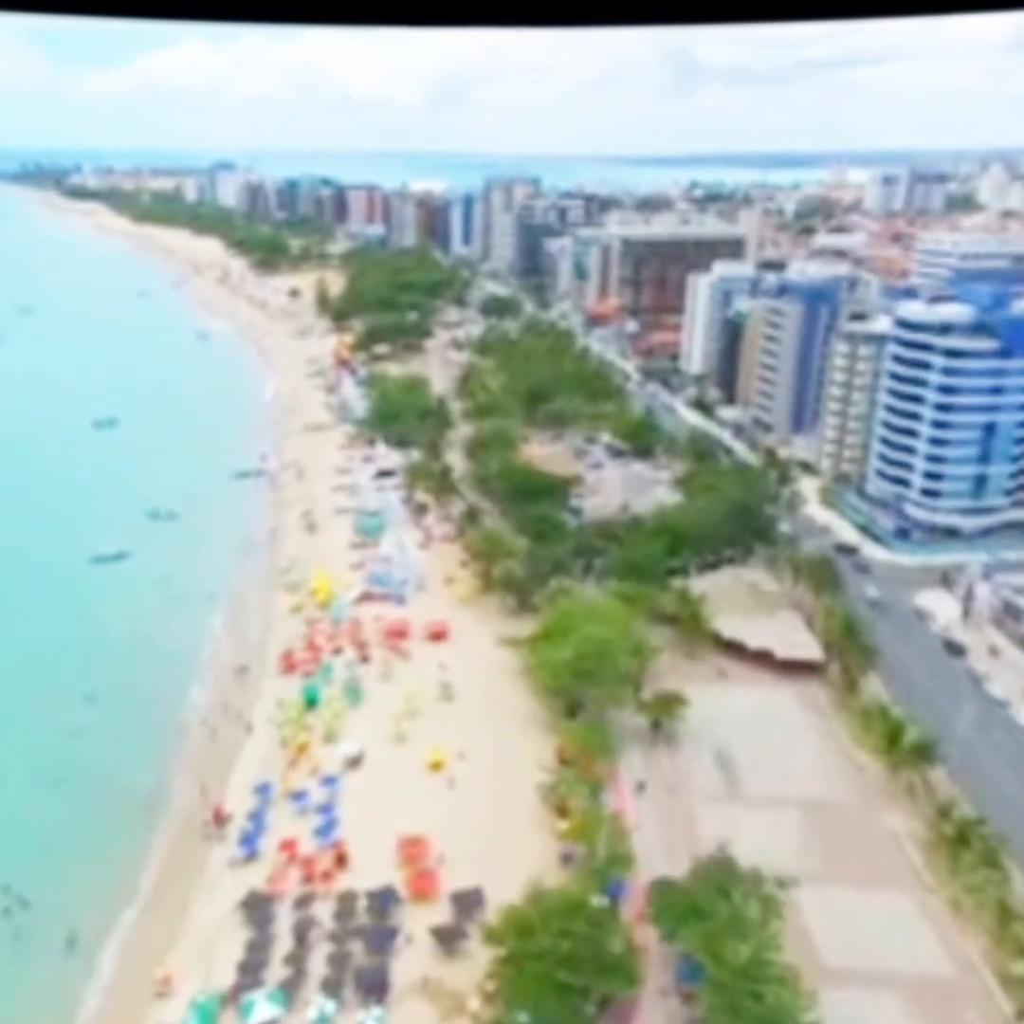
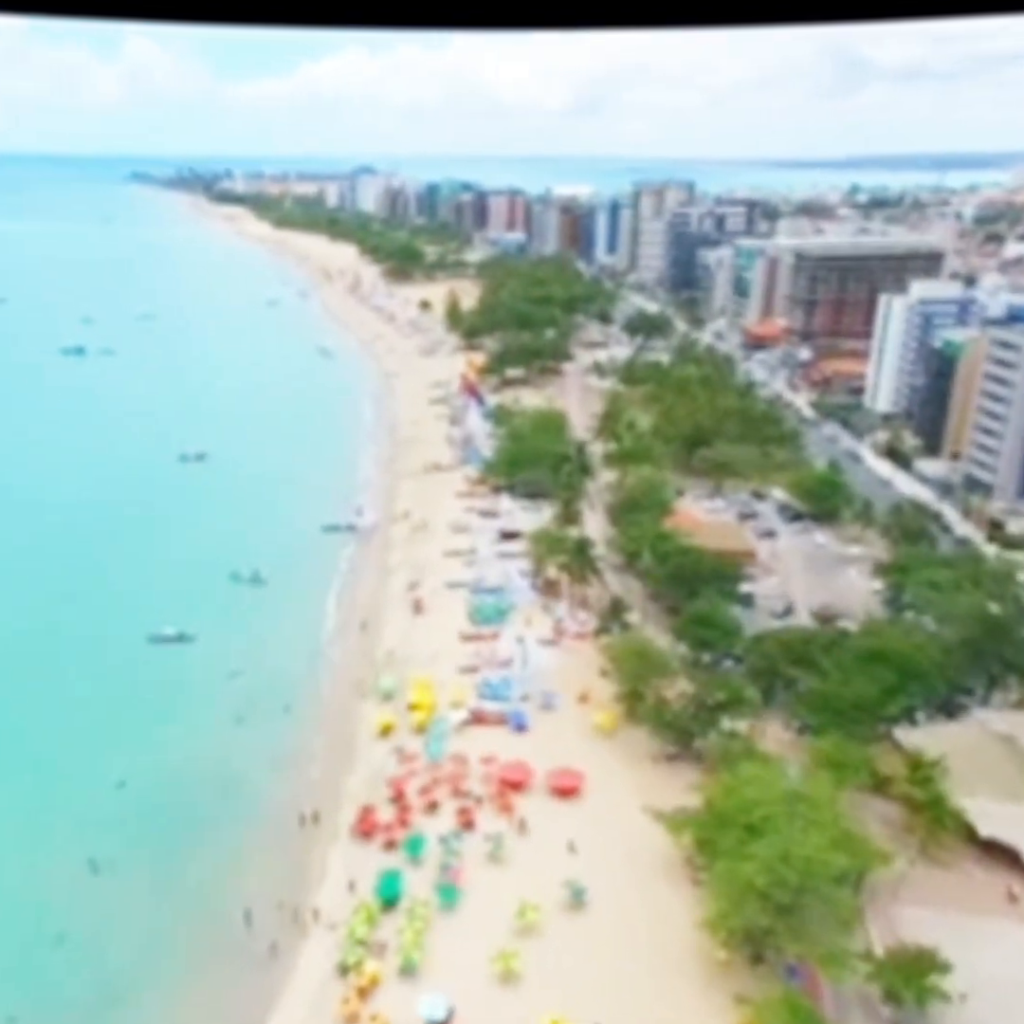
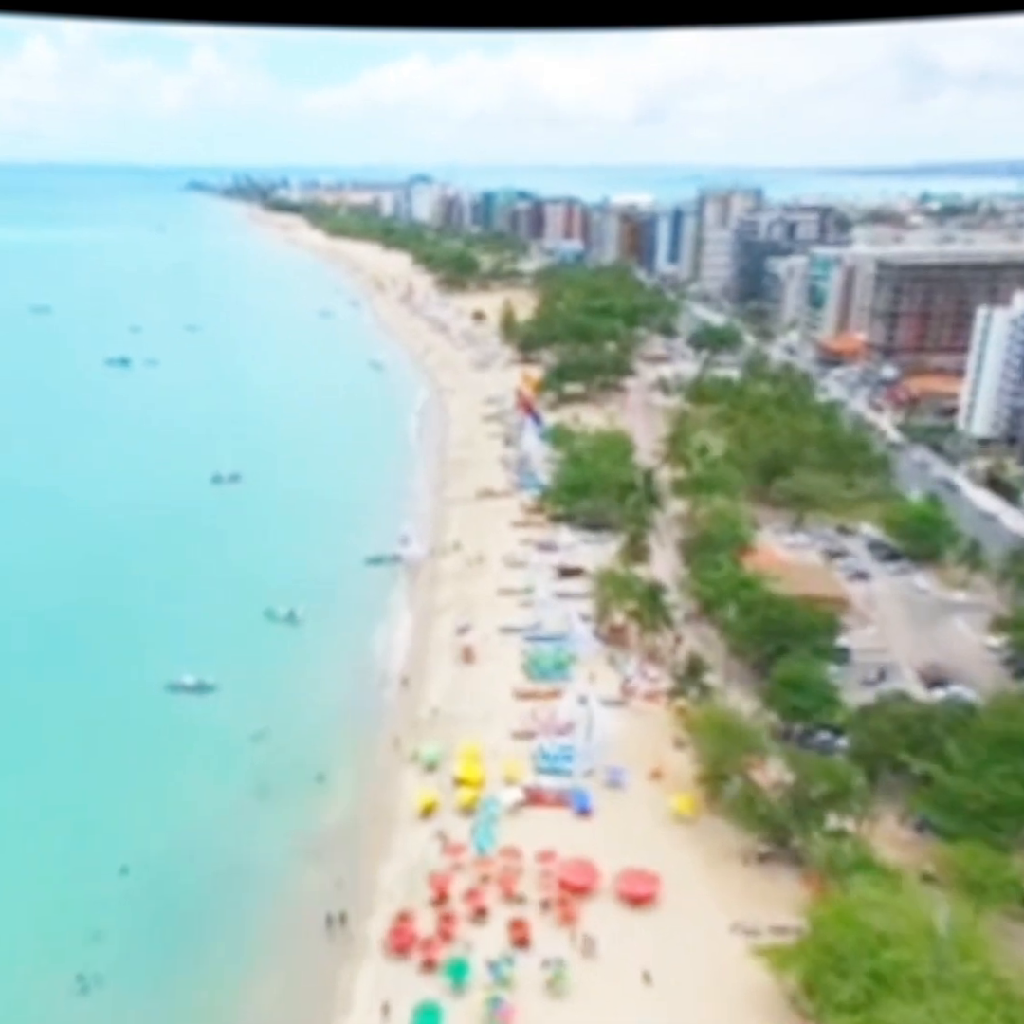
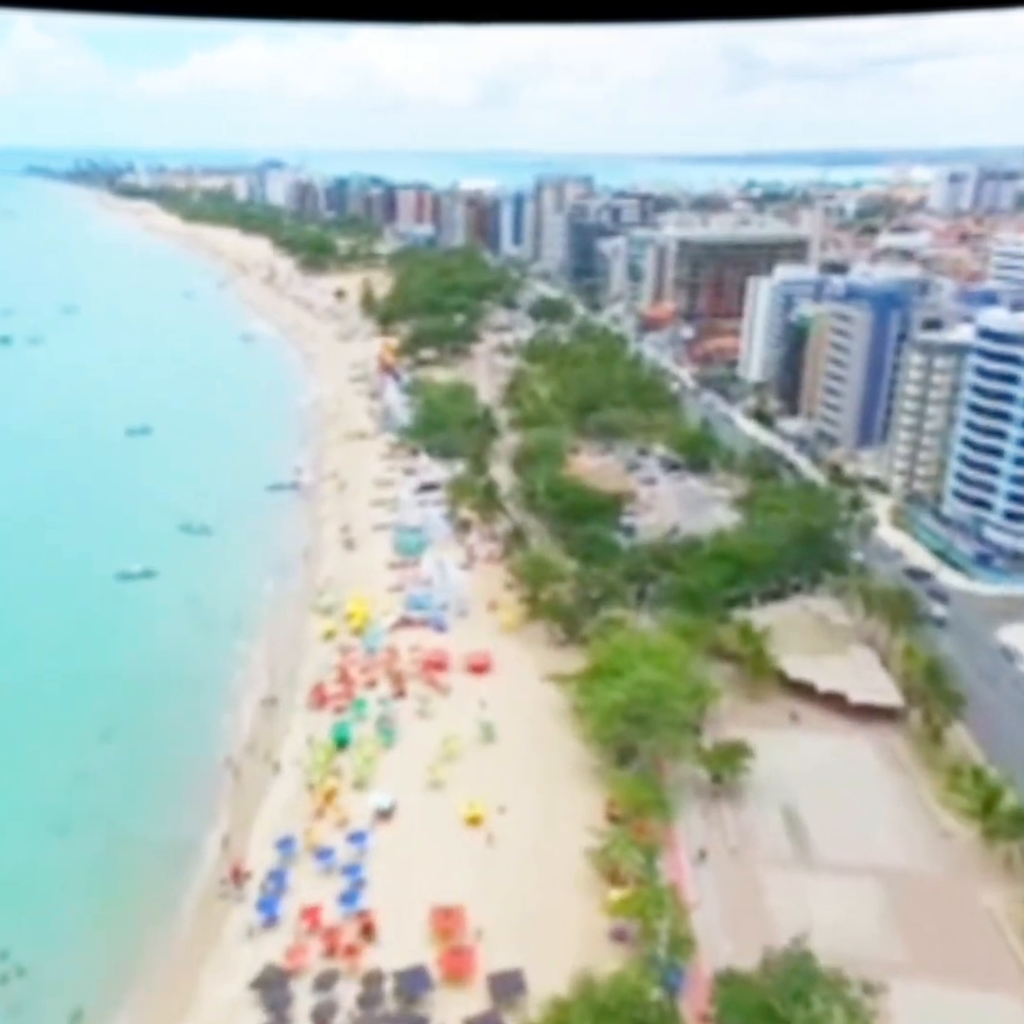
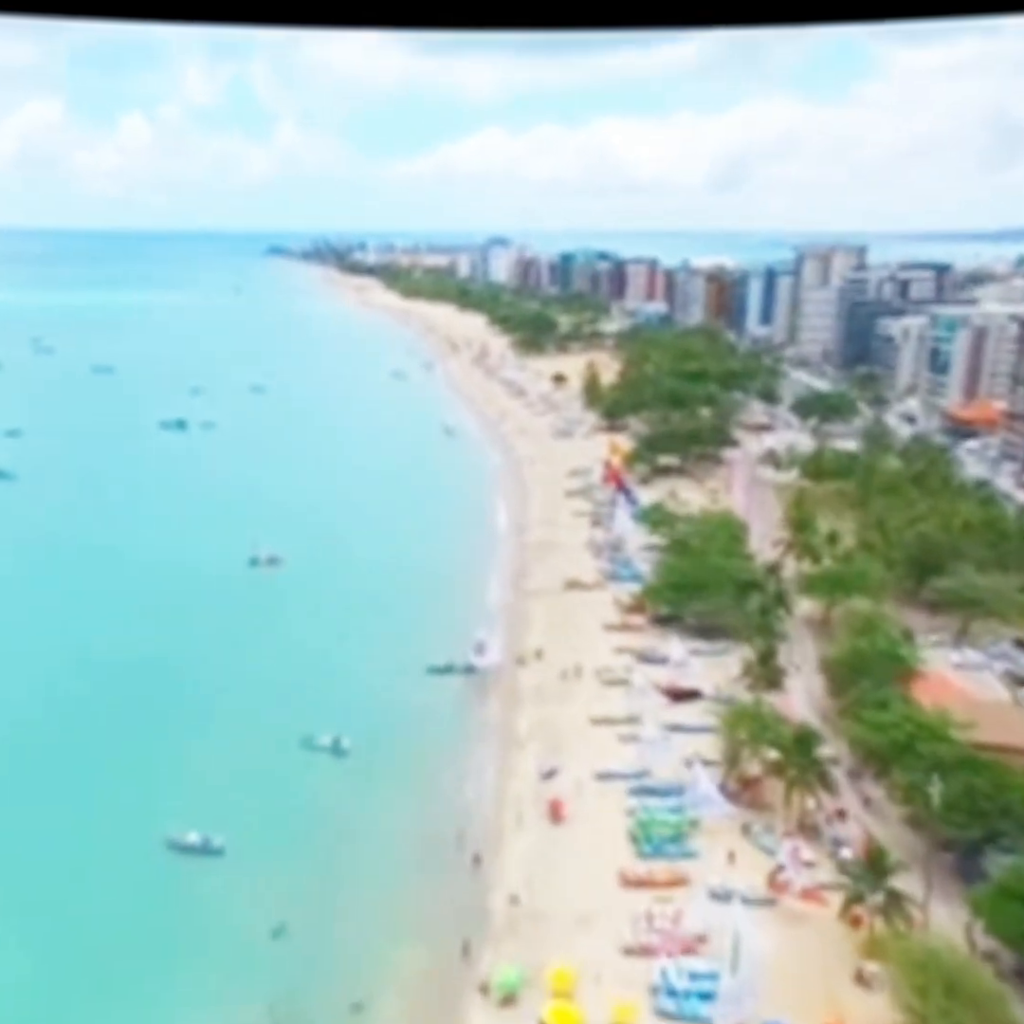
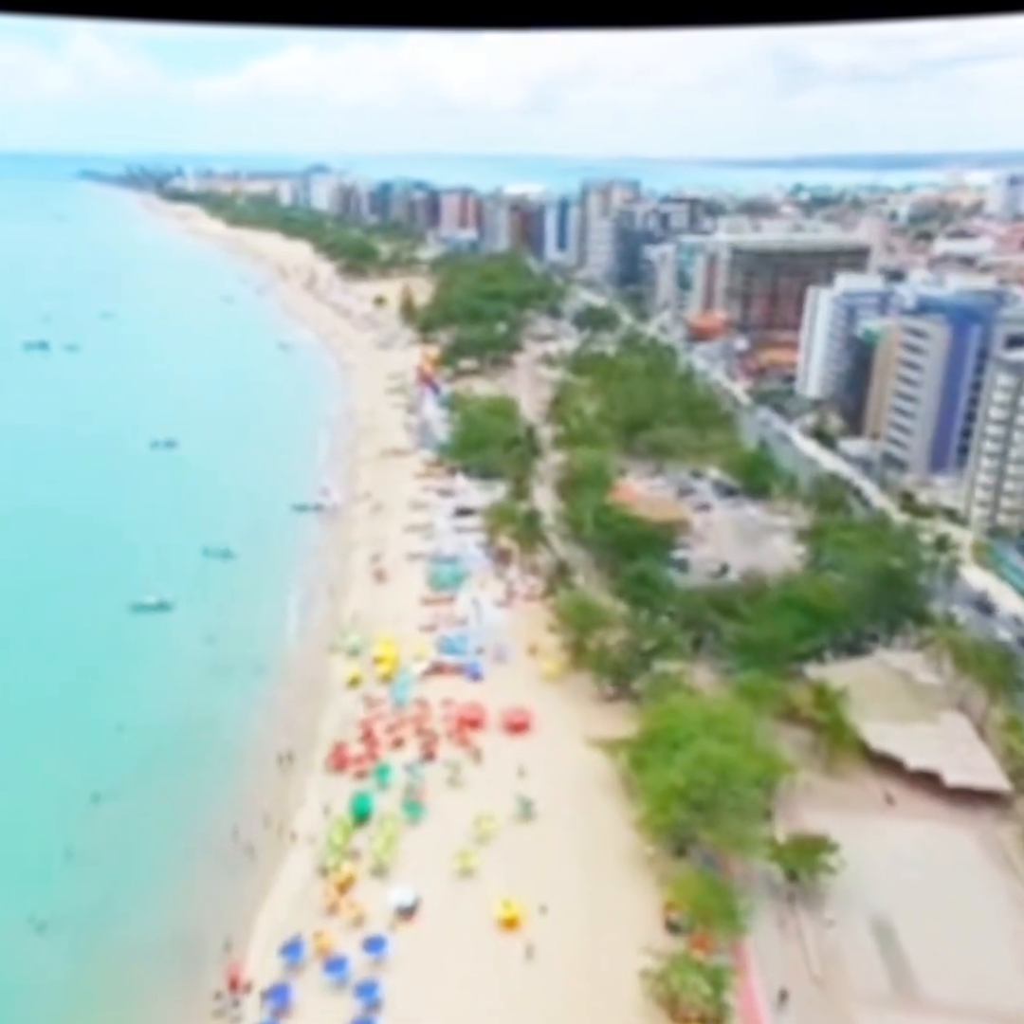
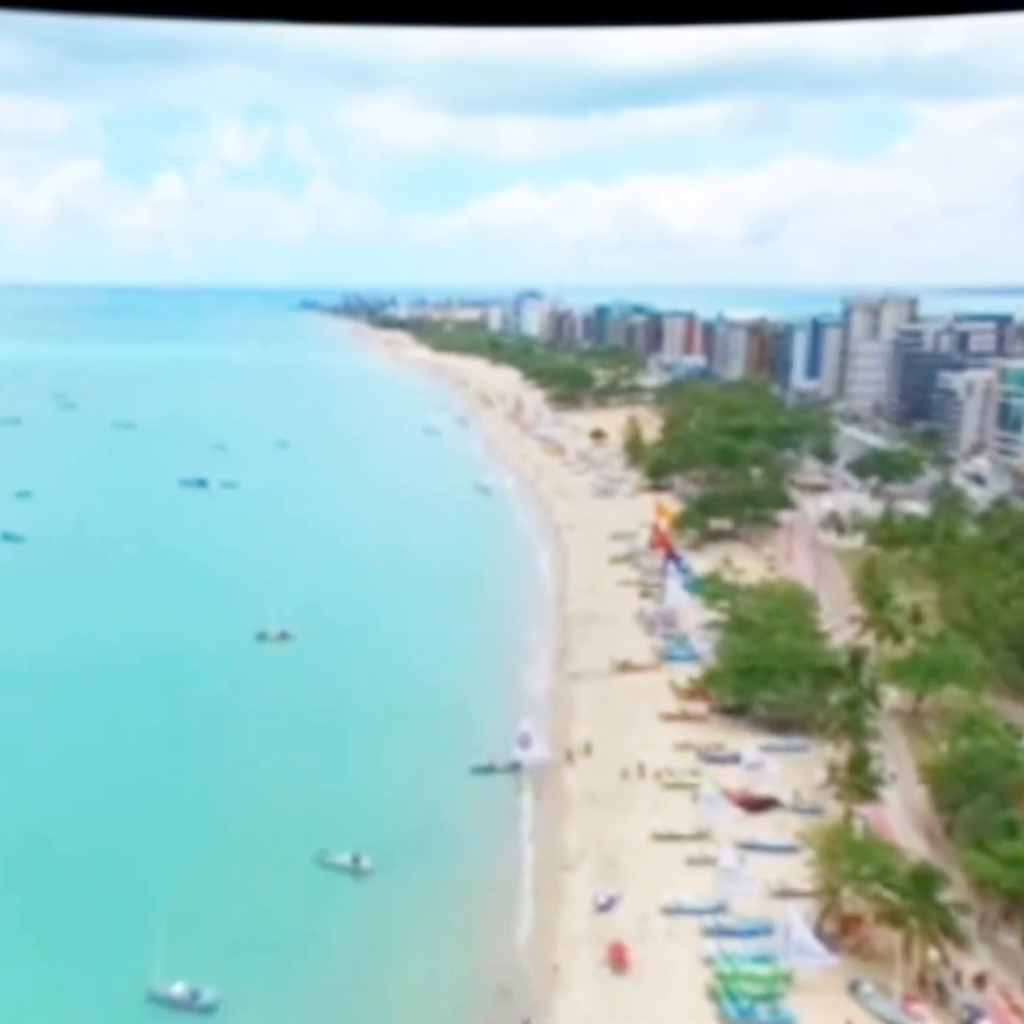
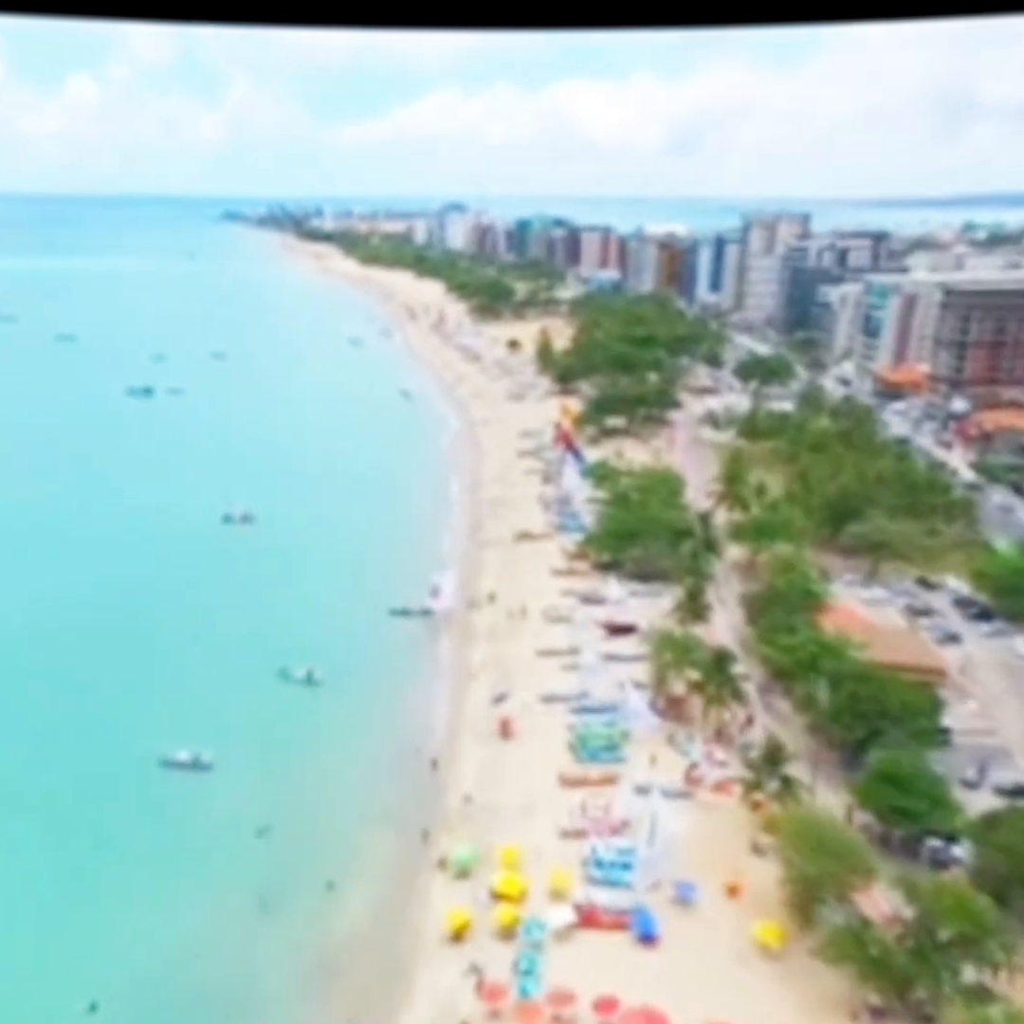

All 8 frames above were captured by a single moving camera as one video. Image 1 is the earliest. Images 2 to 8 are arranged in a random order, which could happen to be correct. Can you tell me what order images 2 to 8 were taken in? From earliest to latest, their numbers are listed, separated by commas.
4, 6, 2, 3, 8, 5, 7
